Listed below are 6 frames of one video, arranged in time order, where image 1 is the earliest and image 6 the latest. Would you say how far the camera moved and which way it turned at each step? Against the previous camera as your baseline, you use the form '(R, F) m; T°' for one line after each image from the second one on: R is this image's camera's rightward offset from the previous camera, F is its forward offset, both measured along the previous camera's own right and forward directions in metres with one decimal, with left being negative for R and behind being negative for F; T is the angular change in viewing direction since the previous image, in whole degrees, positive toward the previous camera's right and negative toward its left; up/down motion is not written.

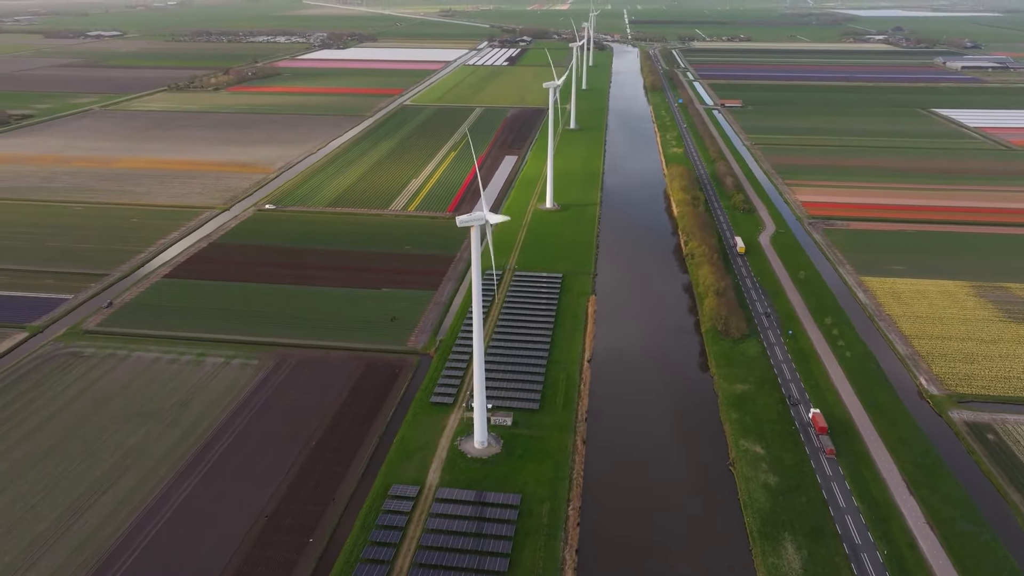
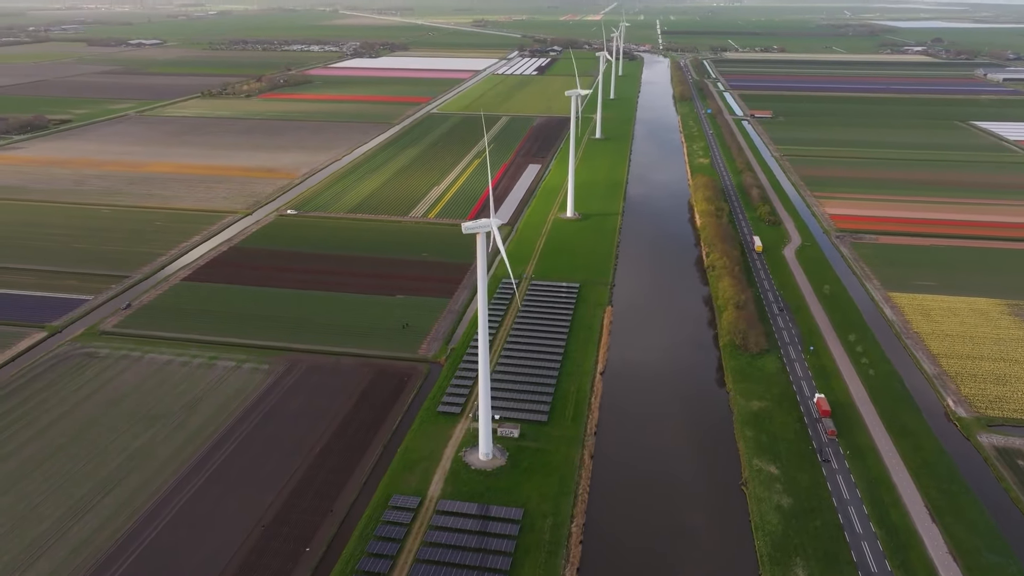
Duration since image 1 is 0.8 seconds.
(+0.7, +0.5) m; -2°
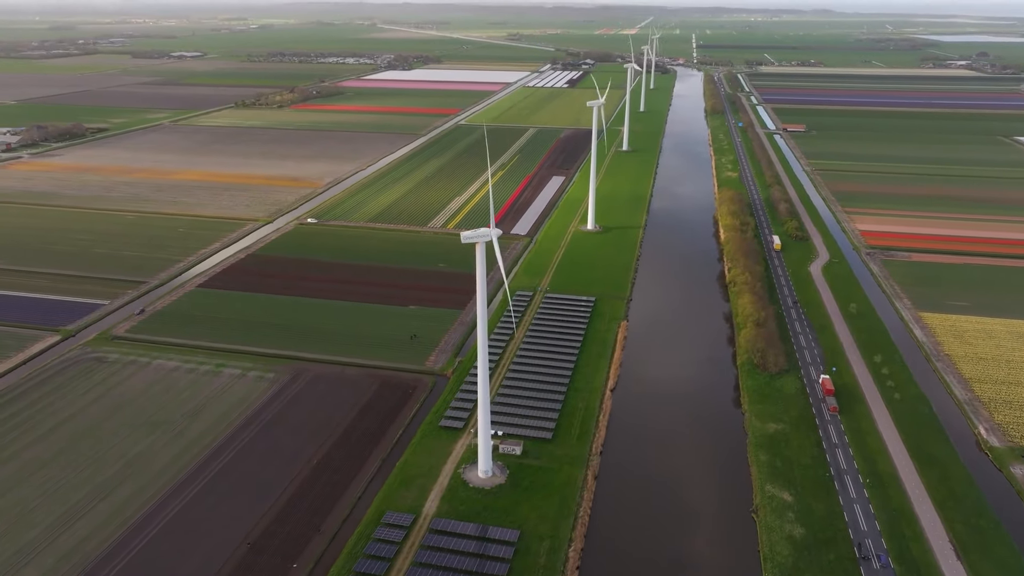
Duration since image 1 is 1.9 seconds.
(+1.0, +0.7) m; -3°
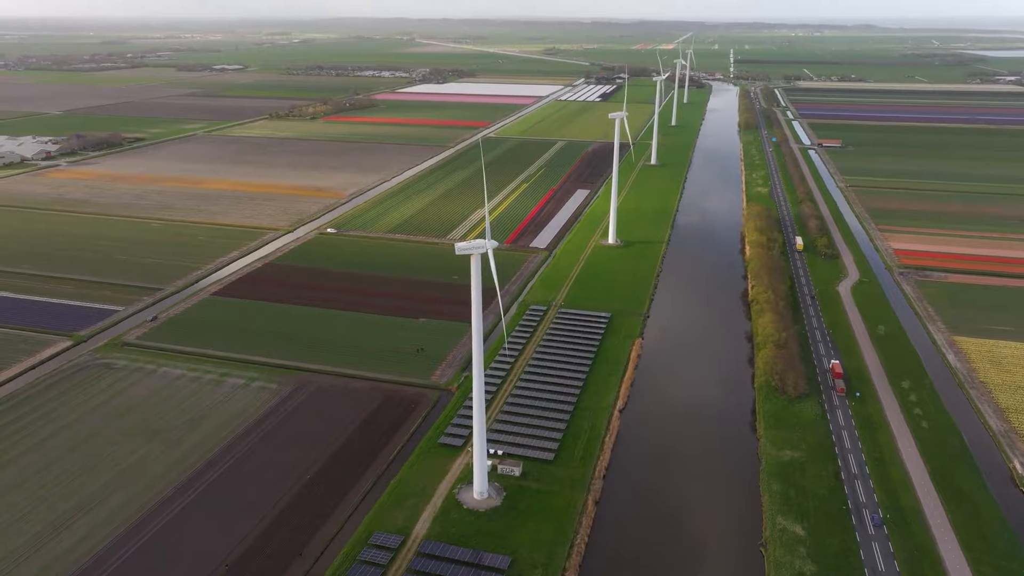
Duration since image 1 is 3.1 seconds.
(+1.1, +0.8) m; -3°
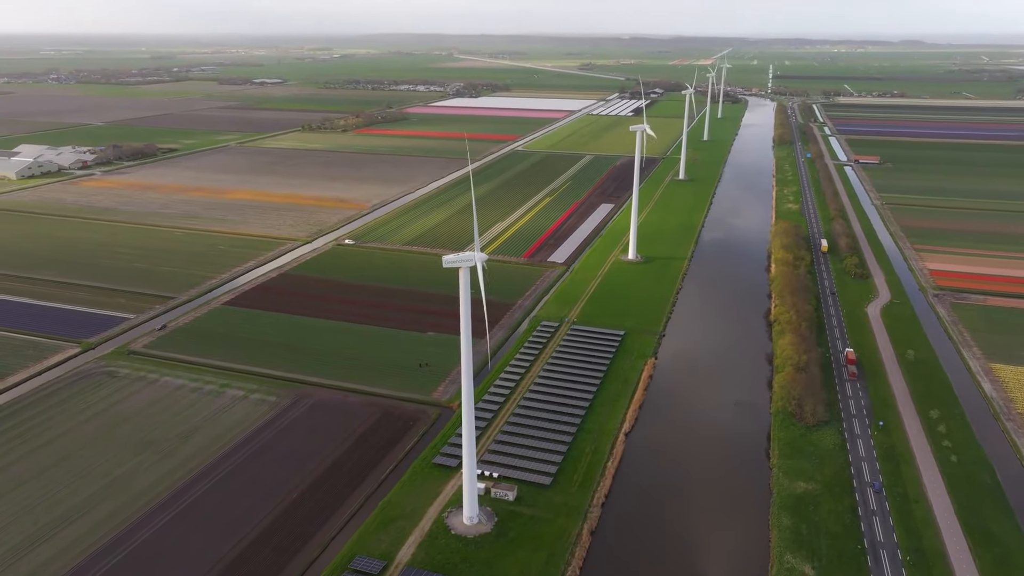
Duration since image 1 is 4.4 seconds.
(+1.3, +0.9) m; -3°
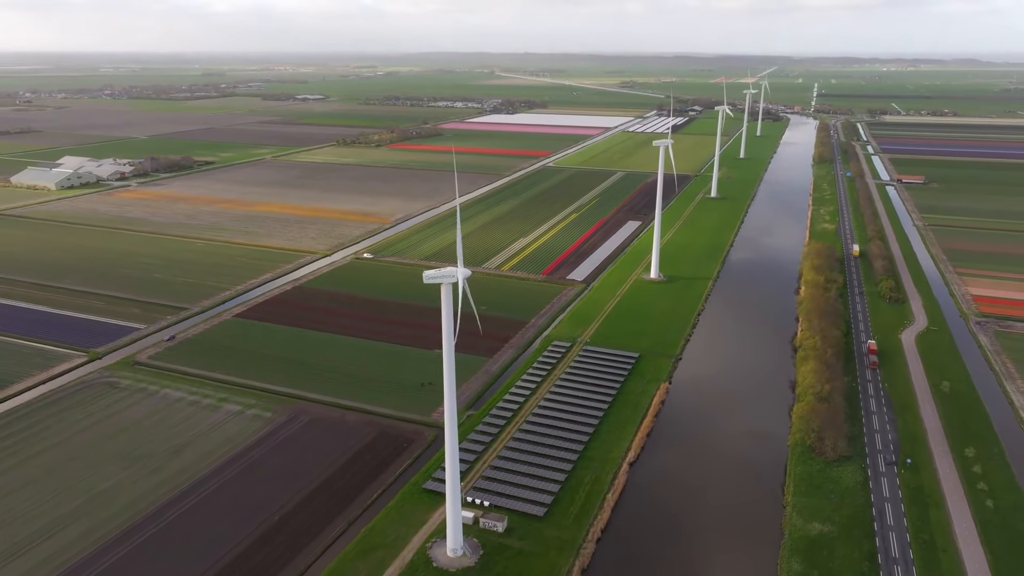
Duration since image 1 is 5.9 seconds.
(+1.5, +1.1) m; -3°
